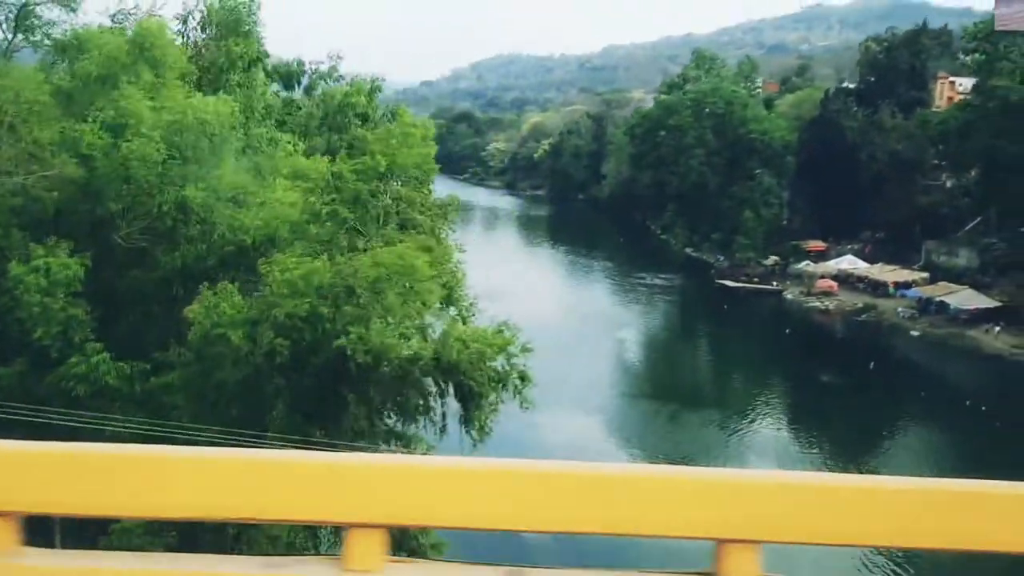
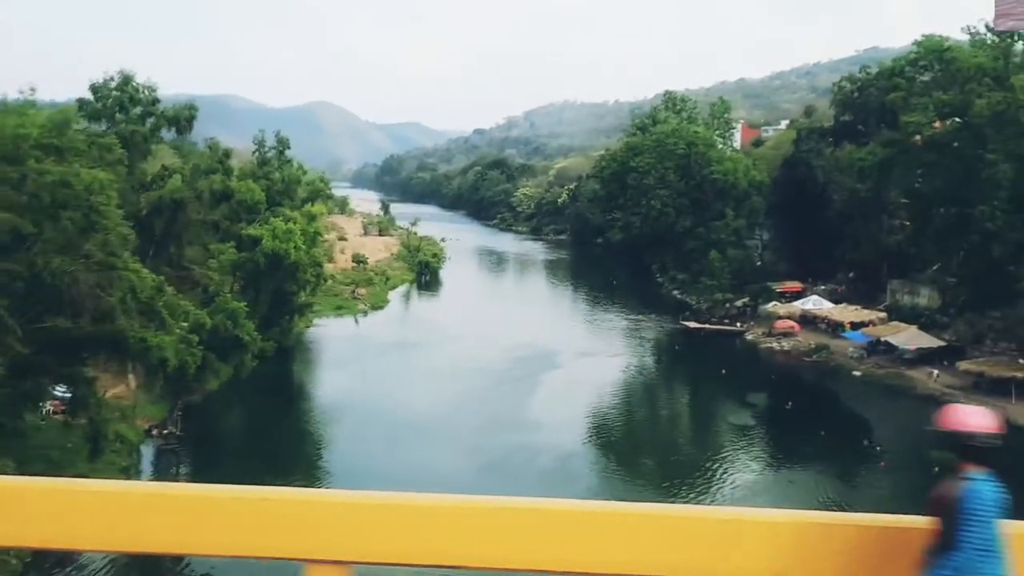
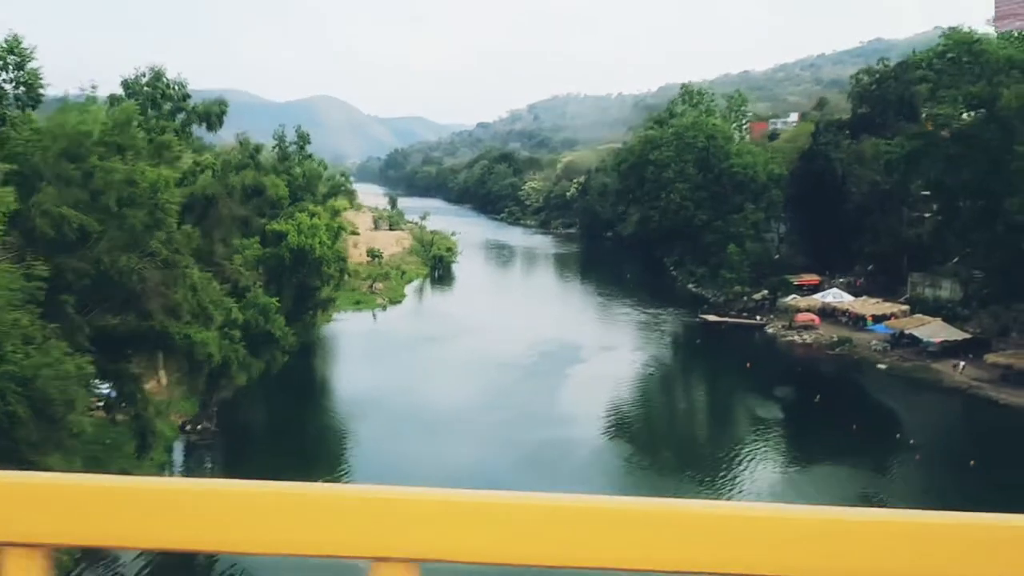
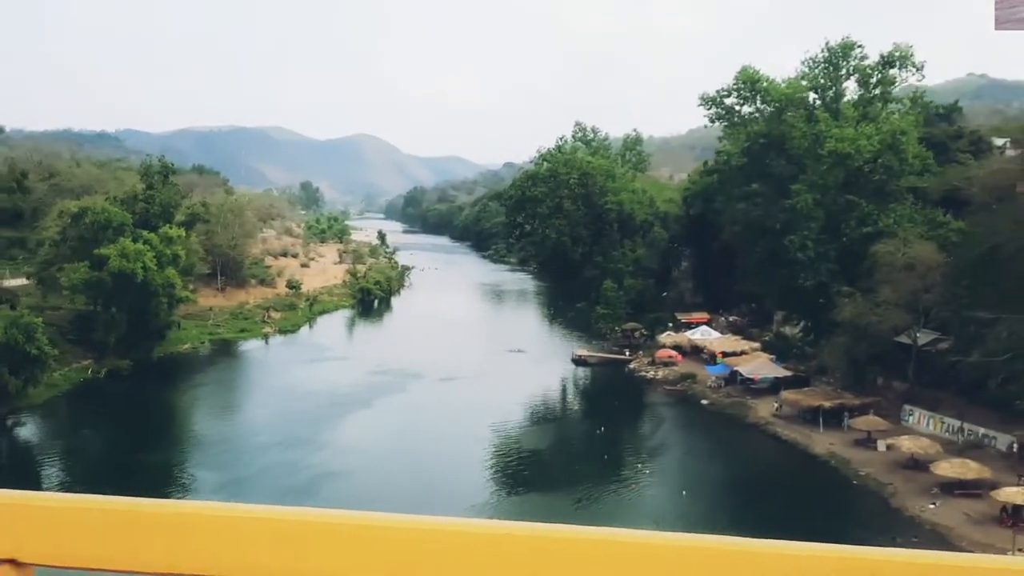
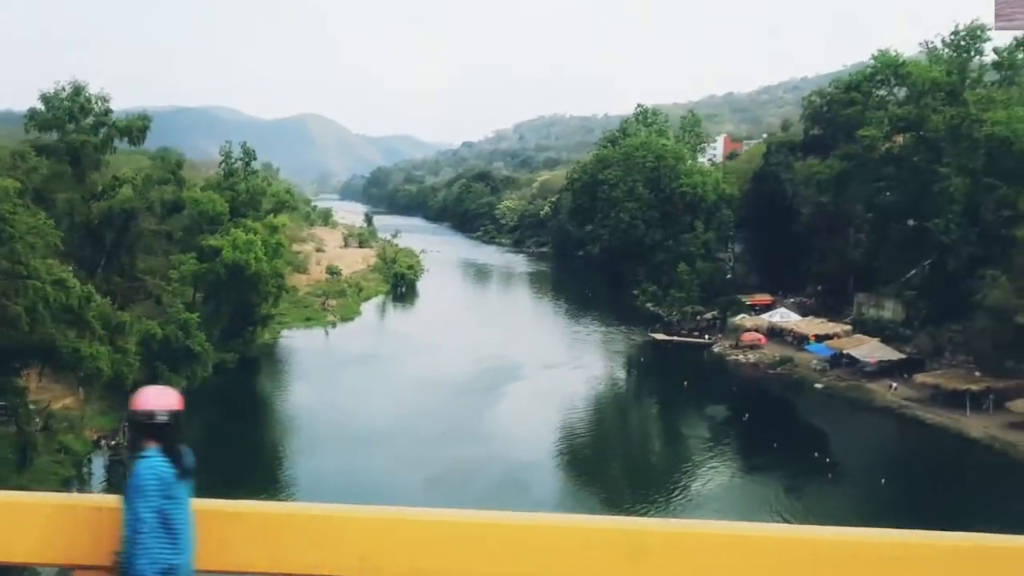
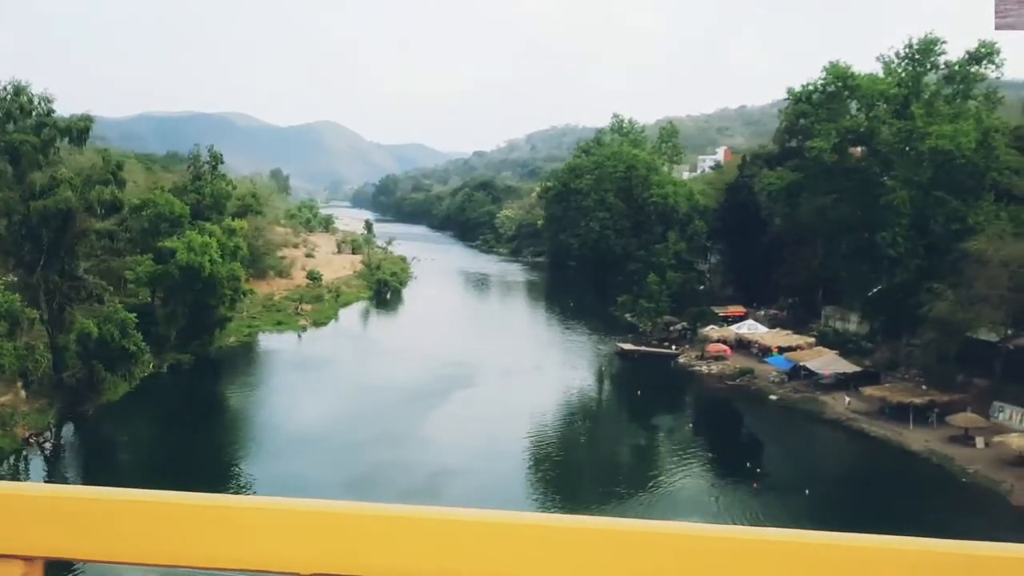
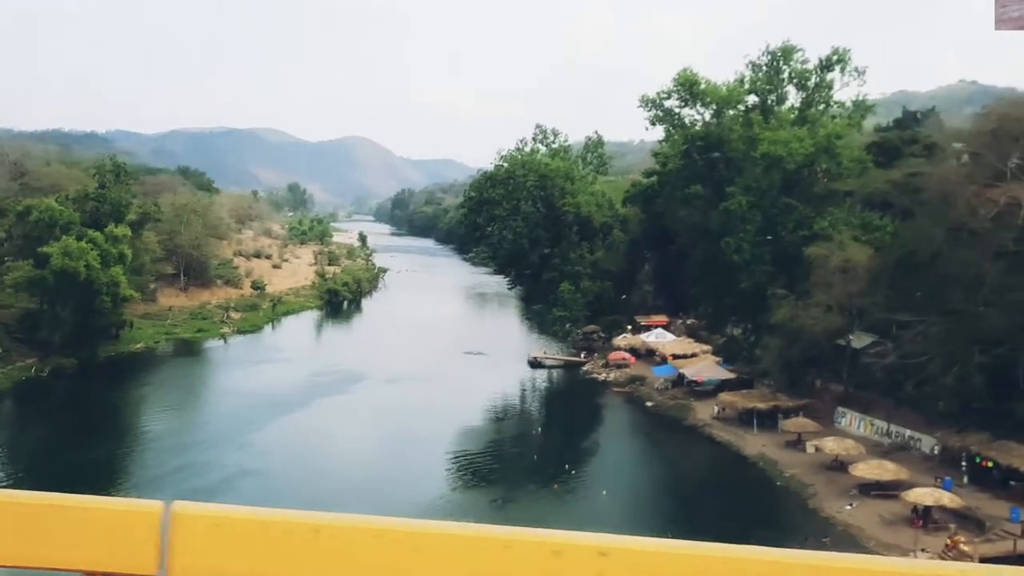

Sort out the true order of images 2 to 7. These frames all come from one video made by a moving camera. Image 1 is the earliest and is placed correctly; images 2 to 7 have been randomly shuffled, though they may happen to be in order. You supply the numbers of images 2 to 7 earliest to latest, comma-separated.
3, 2, 5, 6, 4, 7
